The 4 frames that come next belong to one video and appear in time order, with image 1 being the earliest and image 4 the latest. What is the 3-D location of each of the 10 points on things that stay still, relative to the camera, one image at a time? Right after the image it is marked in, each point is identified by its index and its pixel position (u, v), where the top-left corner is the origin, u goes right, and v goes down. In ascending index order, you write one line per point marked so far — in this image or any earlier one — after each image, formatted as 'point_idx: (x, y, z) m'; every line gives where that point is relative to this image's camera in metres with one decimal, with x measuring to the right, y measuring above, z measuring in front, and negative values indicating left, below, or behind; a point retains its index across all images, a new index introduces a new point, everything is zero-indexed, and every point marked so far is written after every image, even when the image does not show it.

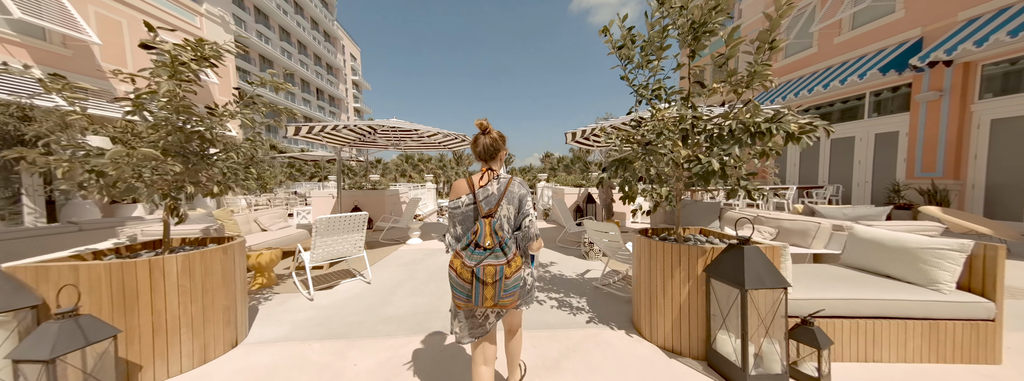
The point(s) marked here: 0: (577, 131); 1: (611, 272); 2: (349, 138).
0: (+1.3, +1.2, +5.3) m
1: (+1.5, -1.2, +3.8) m
2: (-4.5, +1.4, +6.9) m
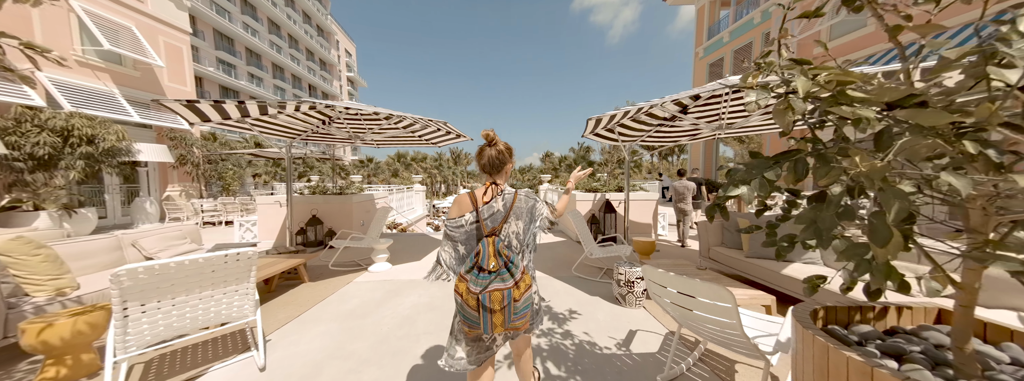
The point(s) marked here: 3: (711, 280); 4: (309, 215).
0: (+1.3, +1.1, +3.7) m
1: (+1.5, -1.4, +2.3) m
2: (-4.5, +1.3, +5.4) m
3: (+2.4, -1.1, +3.1) m
4: (-4.6, -0.5, +5.8) m
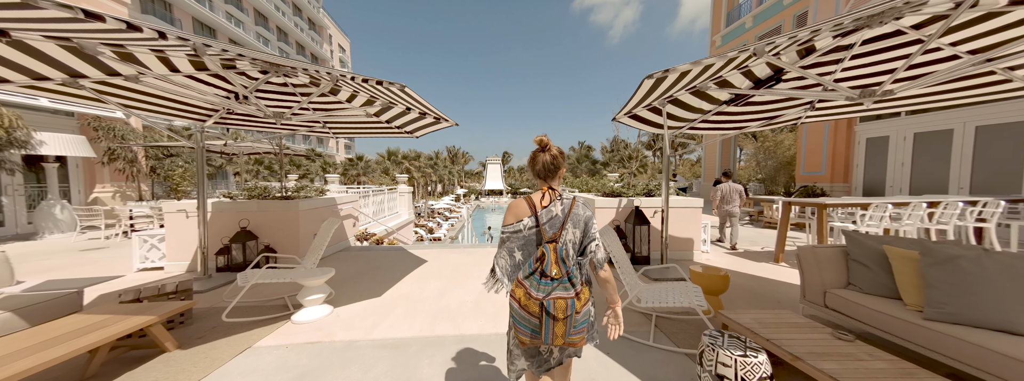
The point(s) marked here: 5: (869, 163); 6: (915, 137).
0: (+1.4, +1.0, +2.3) m
1: (+1.5, -1.5, +0.8) m
2: (-4.5, +1.2, +3.9) m
3: (+2.4, -1.2, +1.6) m
4: (-4.6, -0.6, +4.3) m
5: (+11.5, +0.9, +8.2) m
6: (+11.3, +1.5, +7.1) m
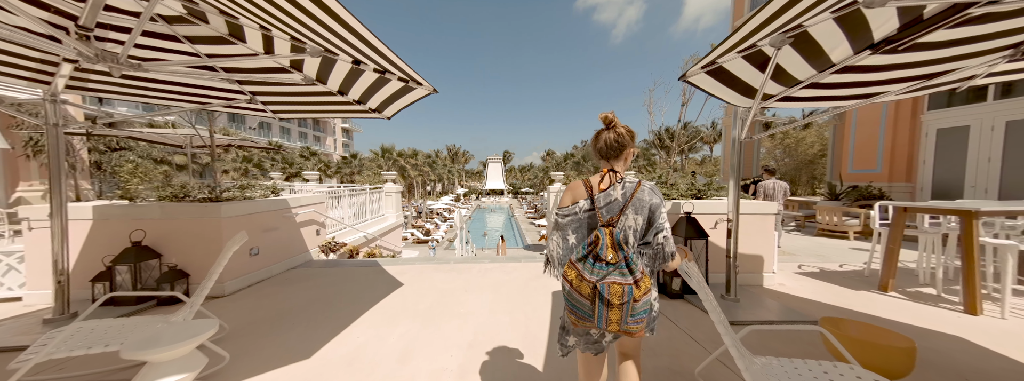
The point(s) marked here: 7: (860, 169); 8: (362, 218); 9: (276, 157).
0: (+1.4, +1.0, +1.0) m
1: (+1.5, -1.5, -0.4) m
2: (-4.4, +1.2, +2.7) m
3: (+2.5, -1.2, +0.3) m
4: (-4.6, -0.6, +3.1) m
5: (+11.6, +0.9, +6.9) m
6: (+11.3, +1.5, +5.8) m
7: (+11.6, +0.7, +8.5) m
8: (-4.0, -0.7, +6.7) m
9: (-18.3, +2.6, +19.7) m
